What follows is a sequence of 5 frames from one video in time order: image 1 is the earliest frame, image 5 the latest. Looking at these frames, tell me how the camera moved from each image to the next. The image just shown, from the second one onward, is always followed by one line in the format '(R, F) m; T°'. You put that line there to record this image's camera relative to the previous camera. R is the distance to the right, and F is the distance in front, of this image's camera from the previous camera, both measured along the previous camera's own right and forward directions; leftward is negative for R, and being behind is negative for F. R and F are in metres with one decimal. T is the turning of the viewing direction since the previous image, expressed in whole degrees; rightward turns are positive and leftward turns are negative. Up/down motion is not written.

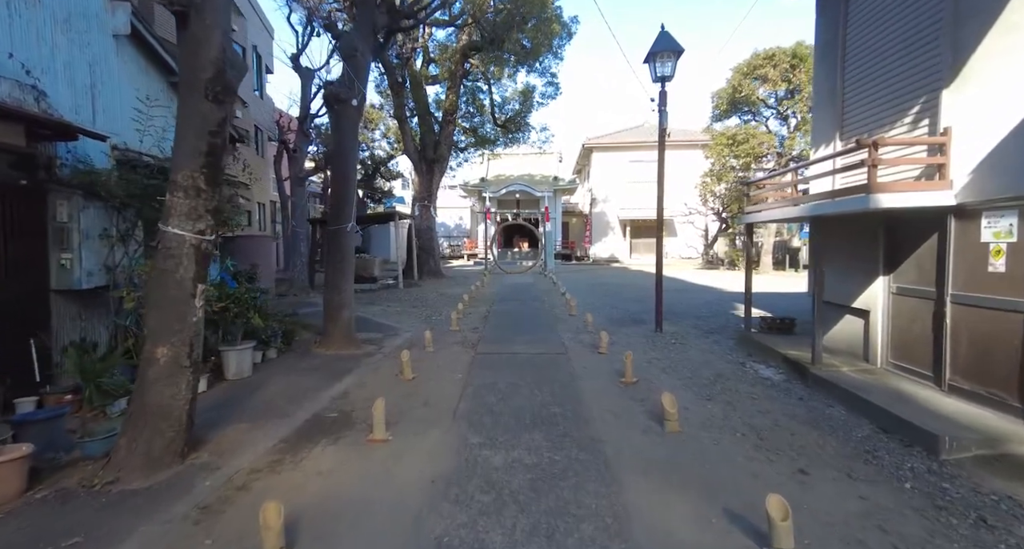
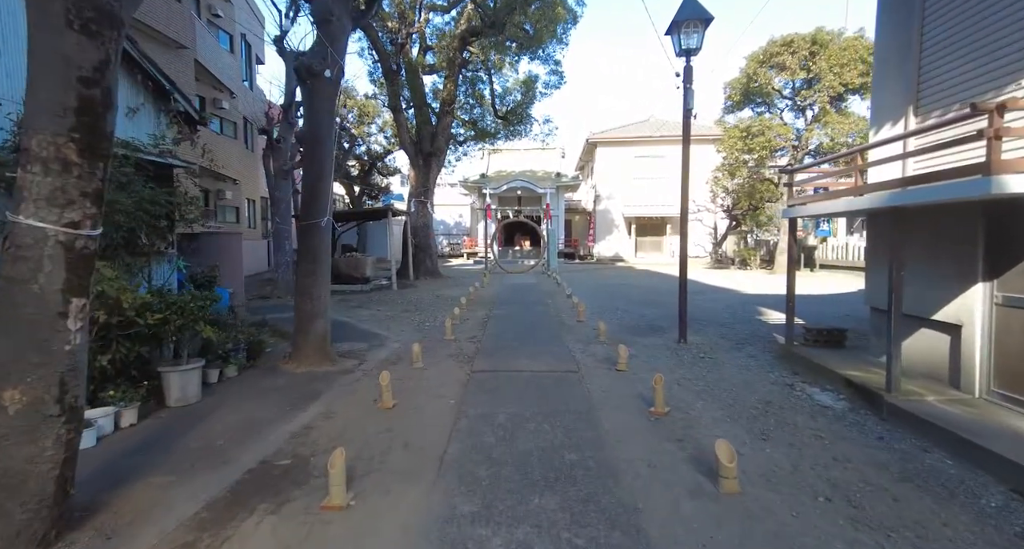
(0.0, +1.1) m; 0°
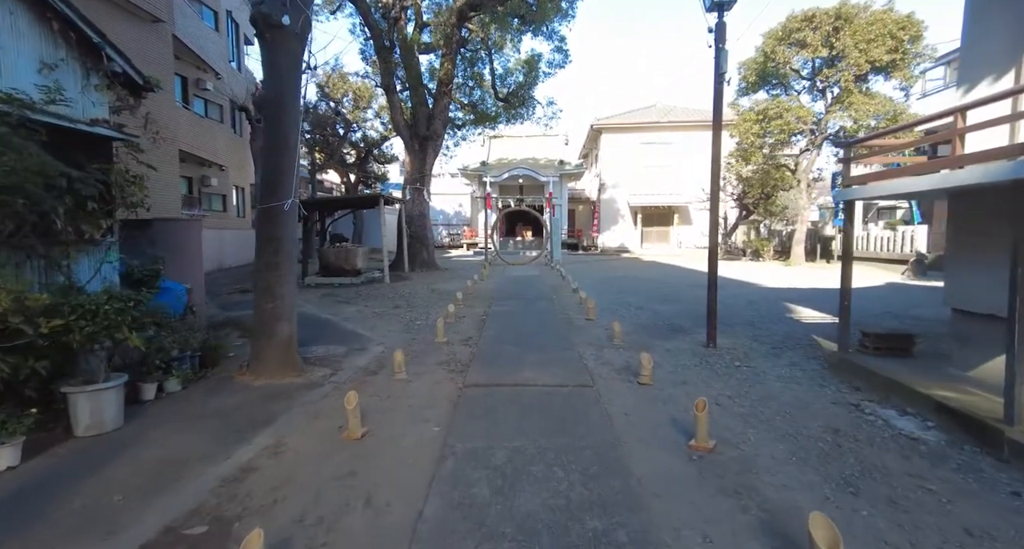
(0.0, +1.1) m; 0°
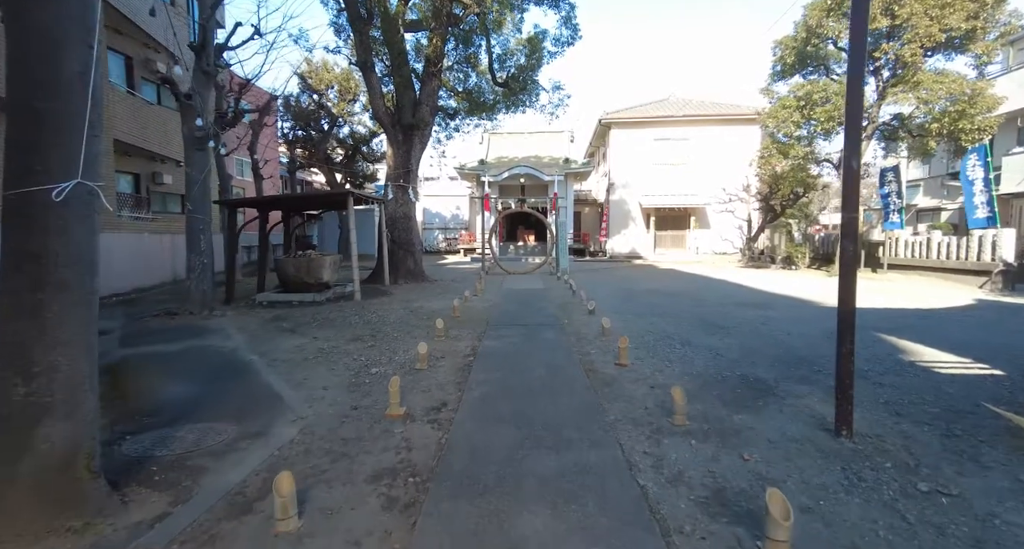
(+0.1, +2.8) m; 0°
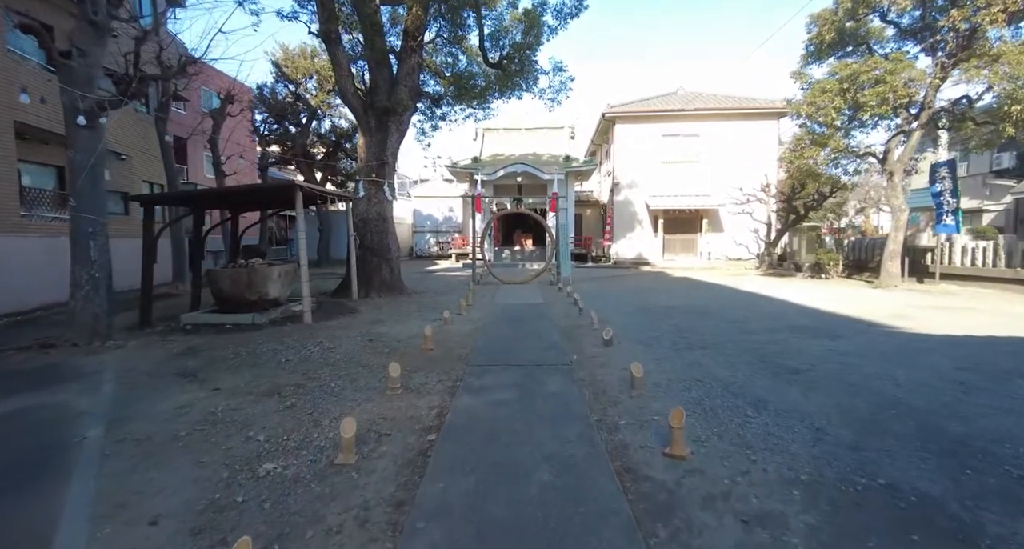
(+0.1, +2.5) m; 0°
